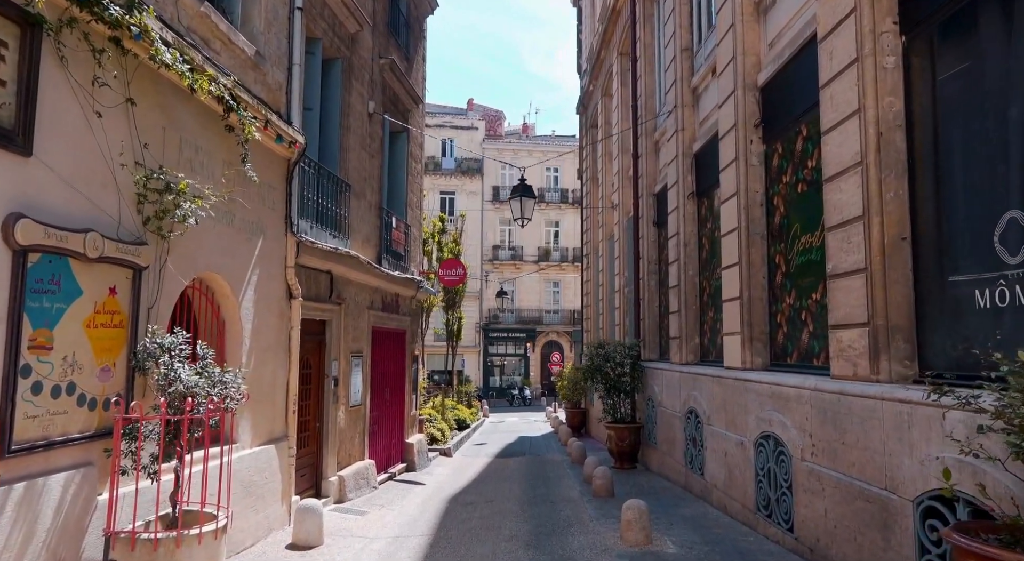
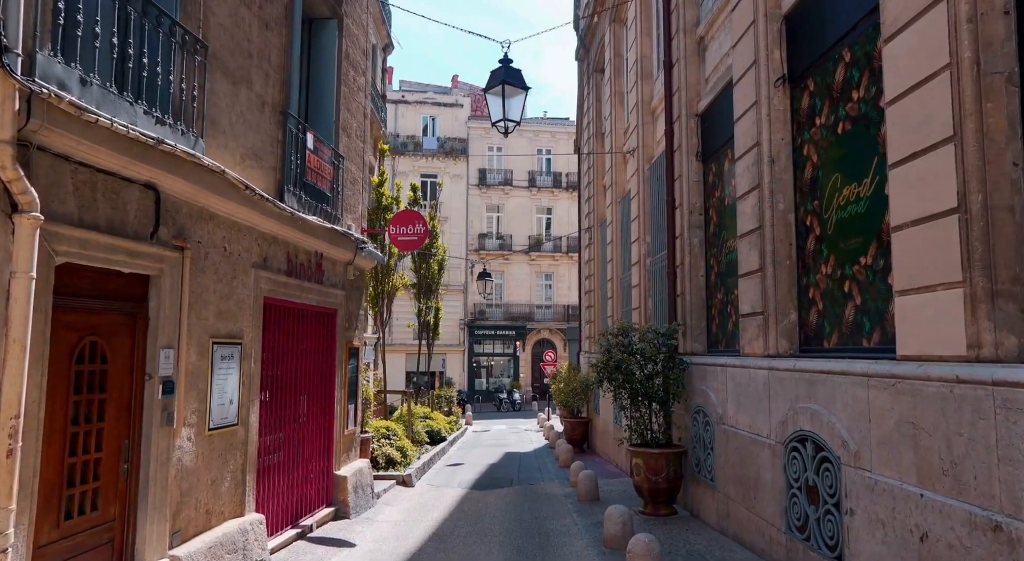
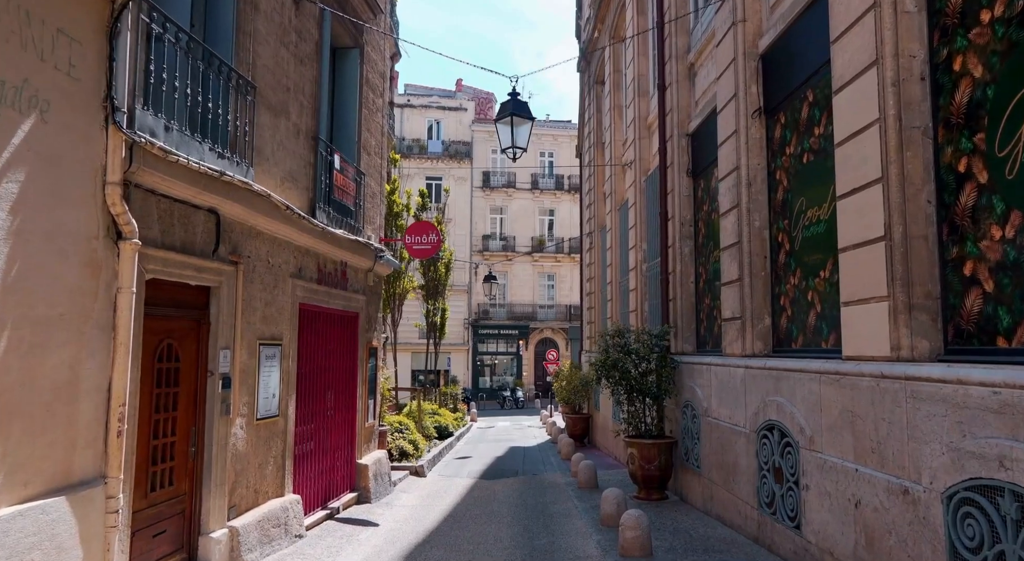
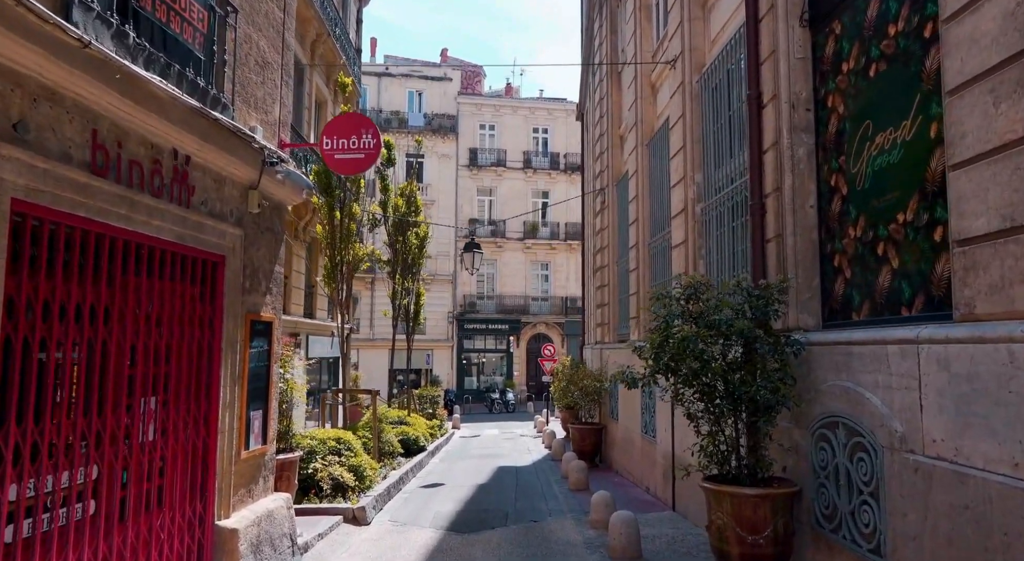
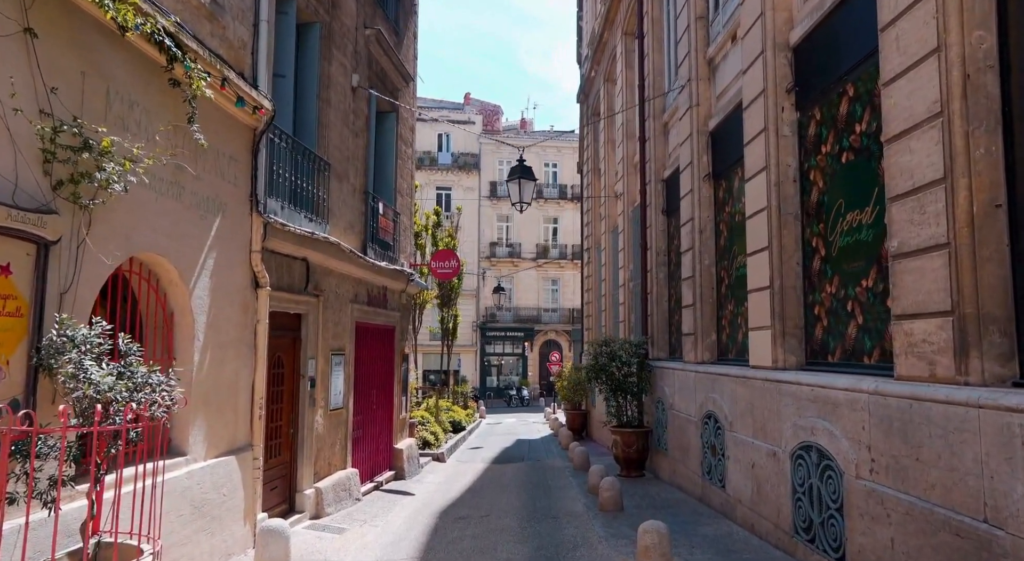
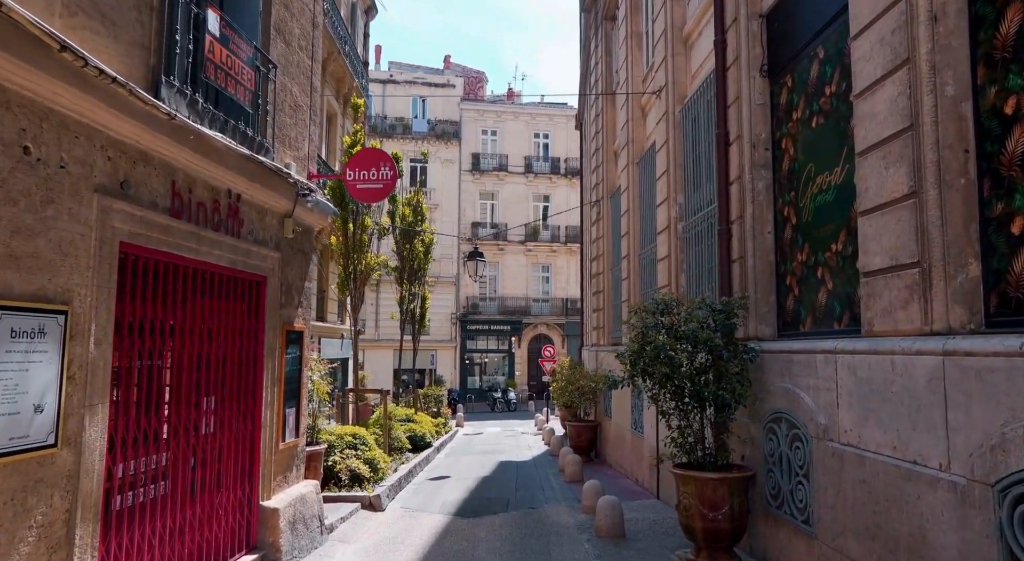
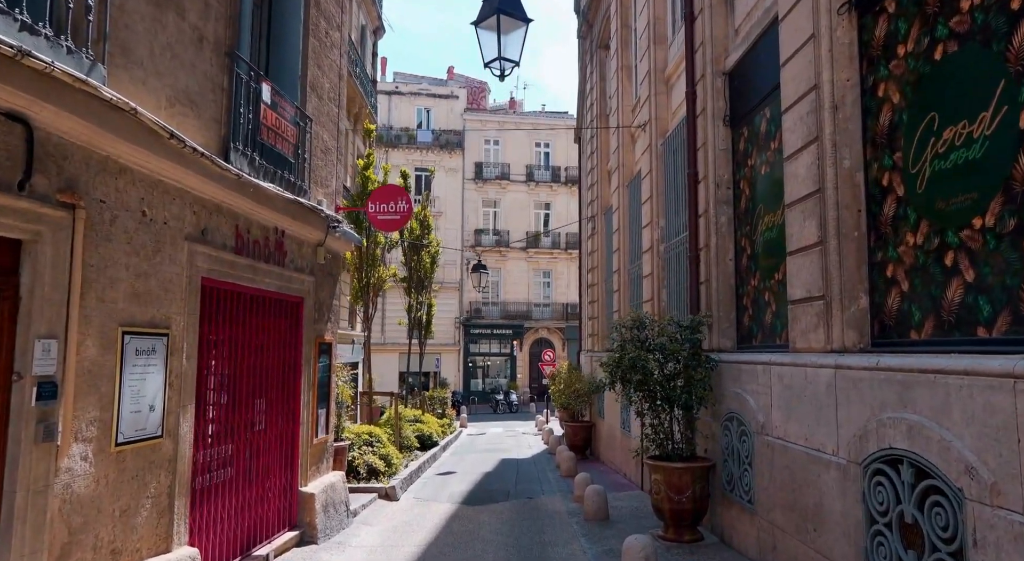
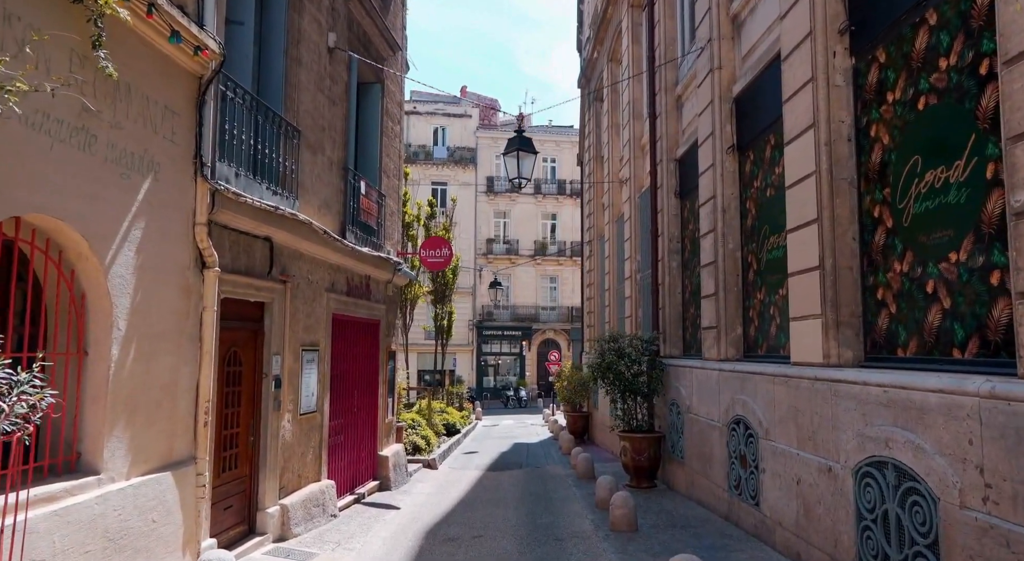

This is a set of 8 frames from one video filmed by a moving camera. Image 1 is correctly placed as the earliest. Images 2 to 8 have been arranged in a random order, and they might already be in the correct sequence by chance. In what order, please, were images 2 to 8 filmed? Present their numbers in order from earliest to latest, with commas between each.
5, 8, 3, 2, 7, 6, 4
